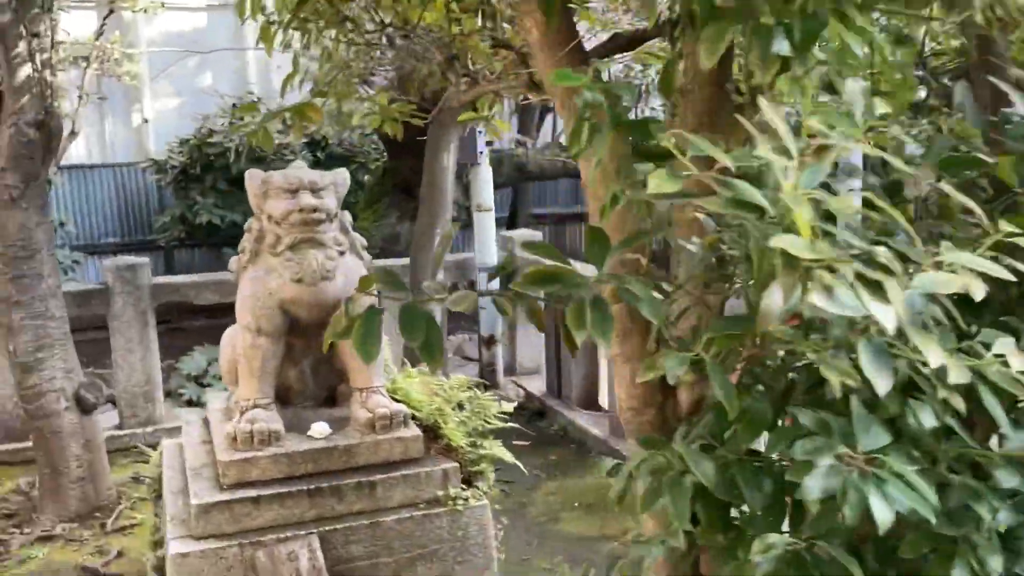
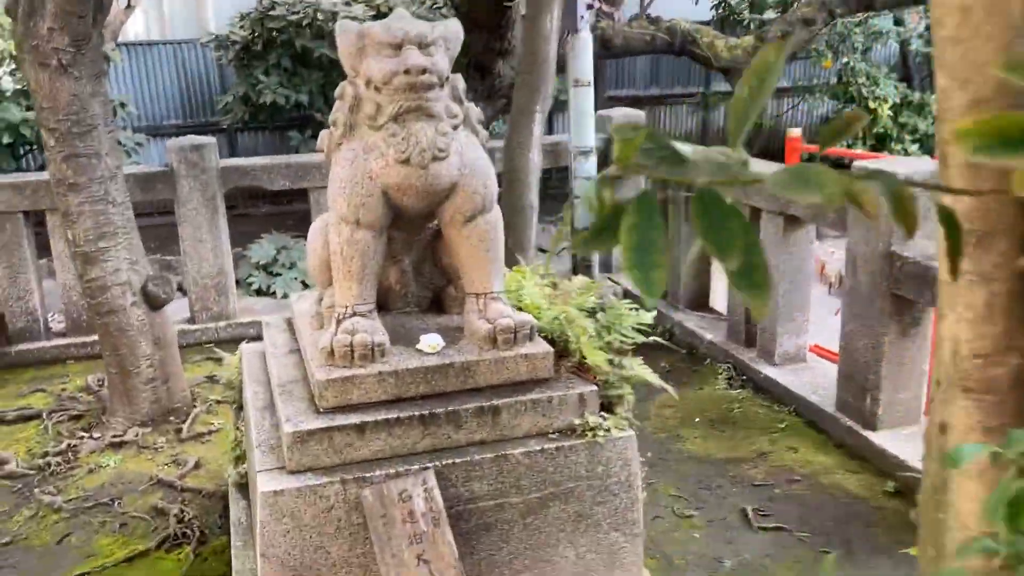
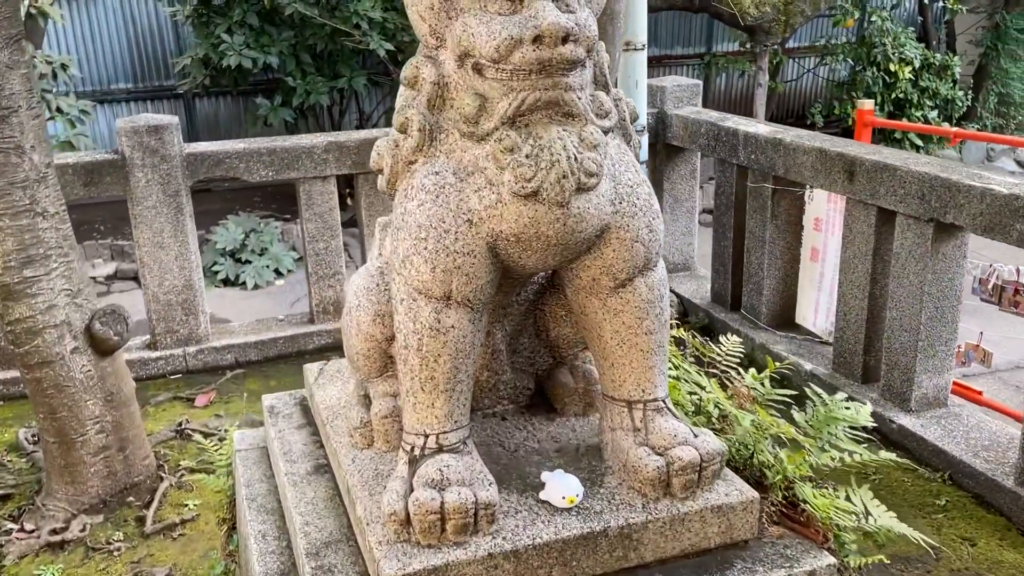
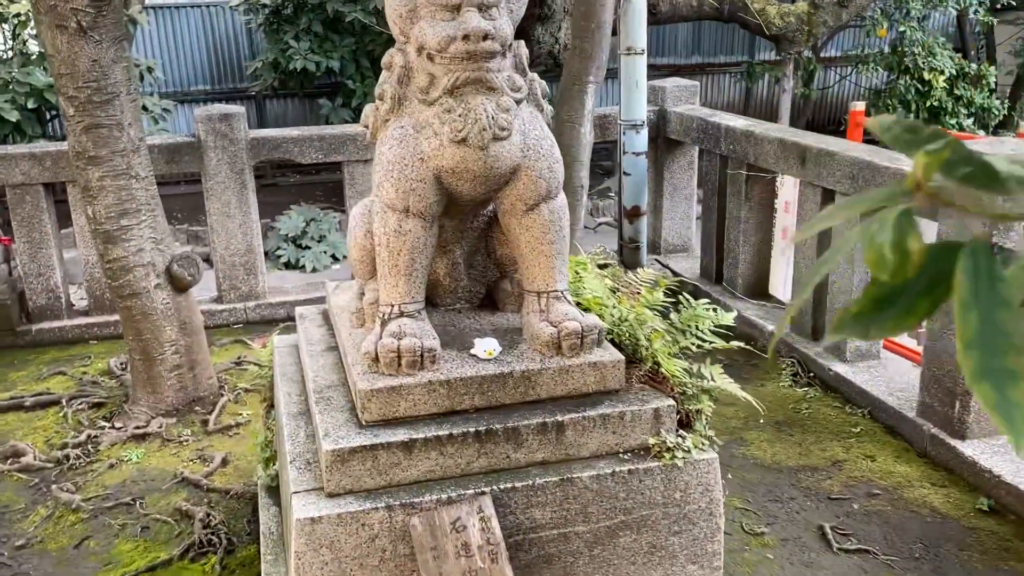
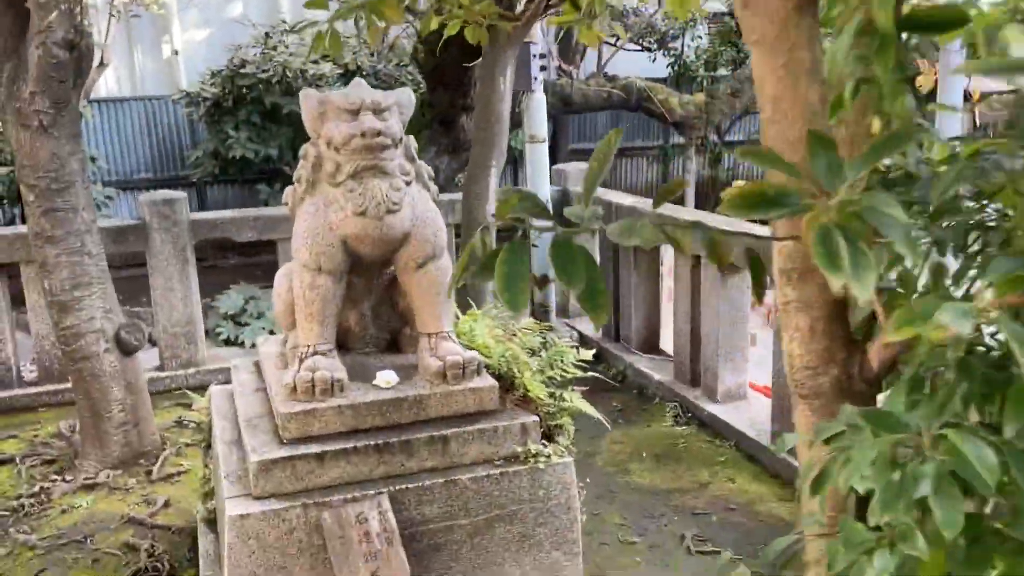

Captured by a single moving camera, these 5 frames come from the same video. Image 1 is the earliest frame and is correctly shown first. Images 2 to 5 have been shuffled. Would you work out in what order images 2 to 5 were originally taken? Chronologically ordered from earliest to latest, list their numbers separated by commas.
5, 2, 4, 3
